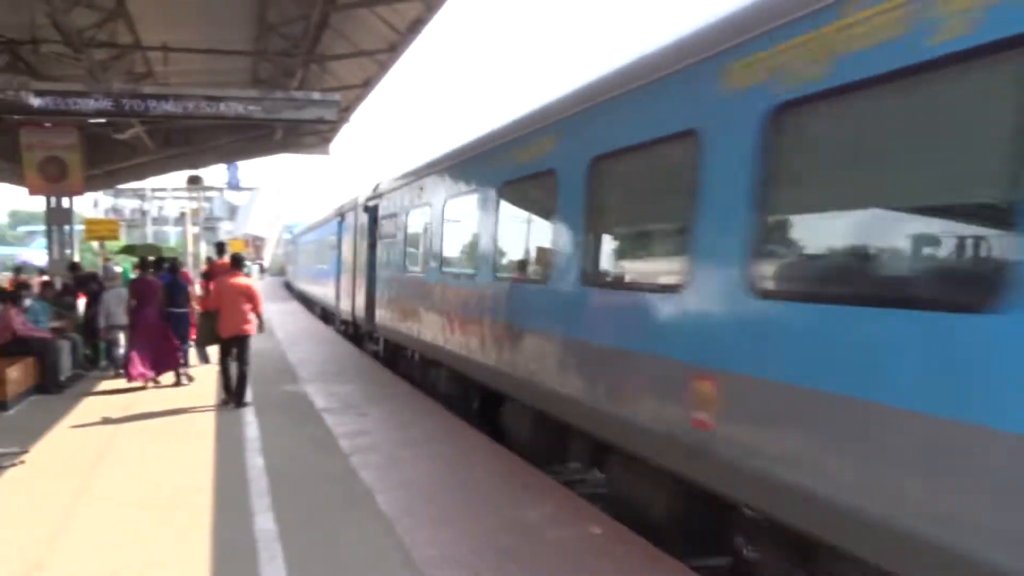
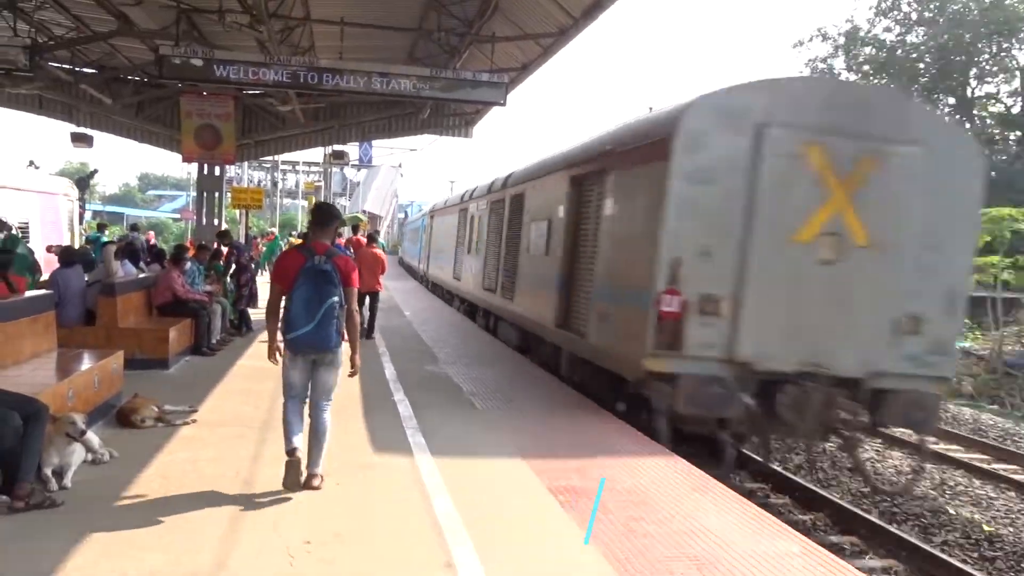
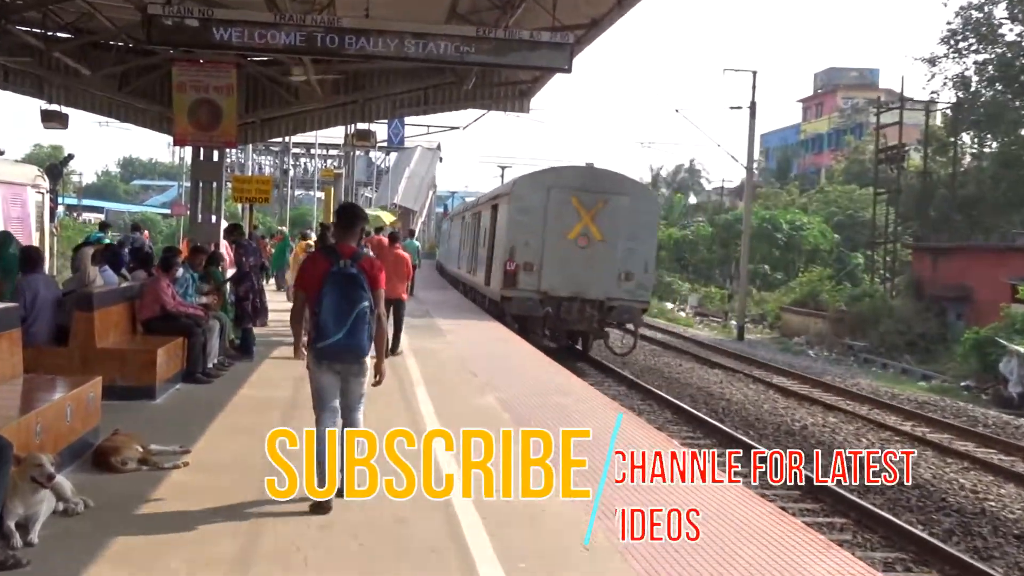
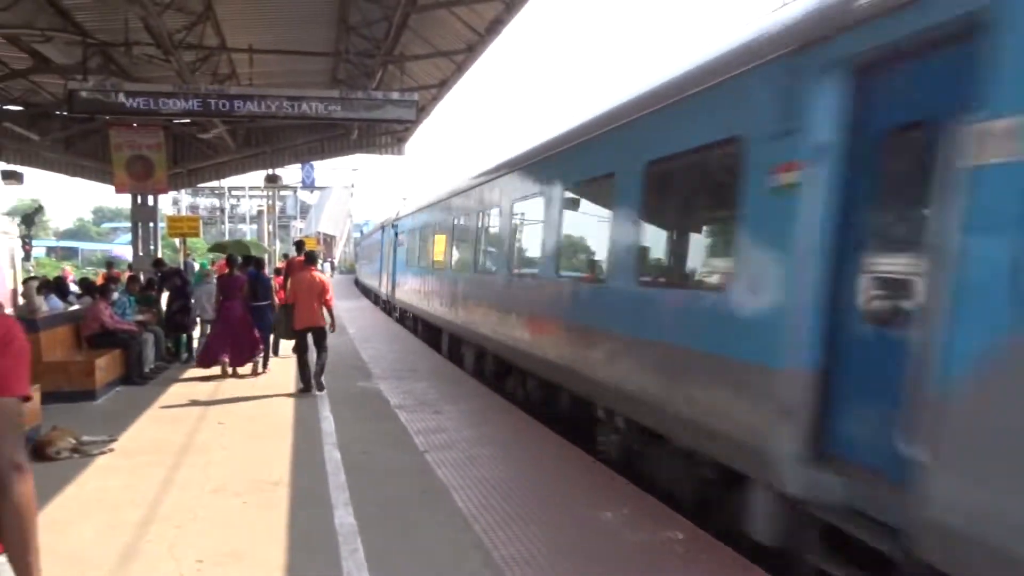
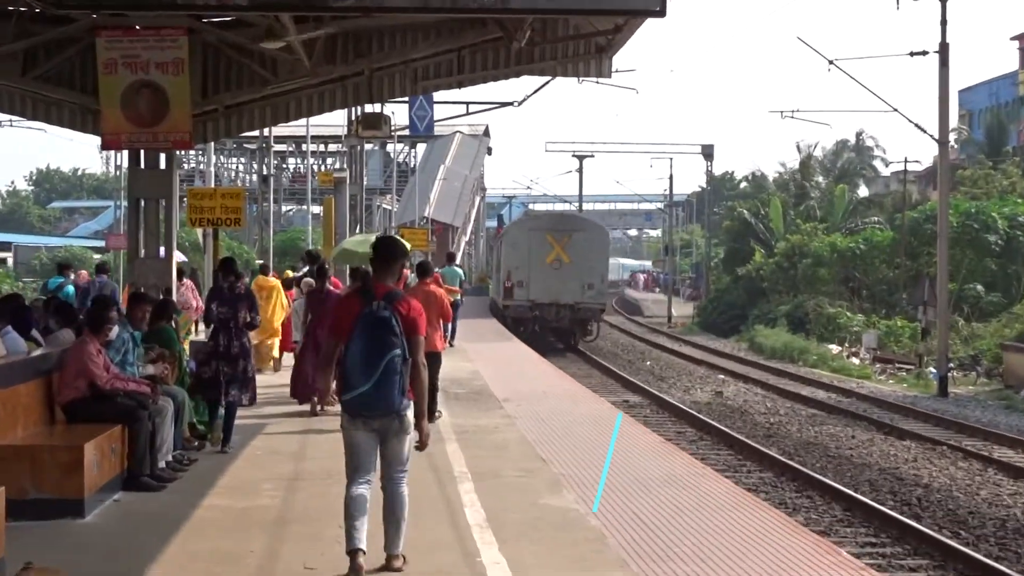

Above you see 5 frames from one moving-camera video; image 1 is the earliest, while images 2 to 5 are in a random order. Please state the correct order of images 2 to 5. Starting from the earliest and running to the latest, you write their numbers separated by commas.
4, 2, 3, 5
